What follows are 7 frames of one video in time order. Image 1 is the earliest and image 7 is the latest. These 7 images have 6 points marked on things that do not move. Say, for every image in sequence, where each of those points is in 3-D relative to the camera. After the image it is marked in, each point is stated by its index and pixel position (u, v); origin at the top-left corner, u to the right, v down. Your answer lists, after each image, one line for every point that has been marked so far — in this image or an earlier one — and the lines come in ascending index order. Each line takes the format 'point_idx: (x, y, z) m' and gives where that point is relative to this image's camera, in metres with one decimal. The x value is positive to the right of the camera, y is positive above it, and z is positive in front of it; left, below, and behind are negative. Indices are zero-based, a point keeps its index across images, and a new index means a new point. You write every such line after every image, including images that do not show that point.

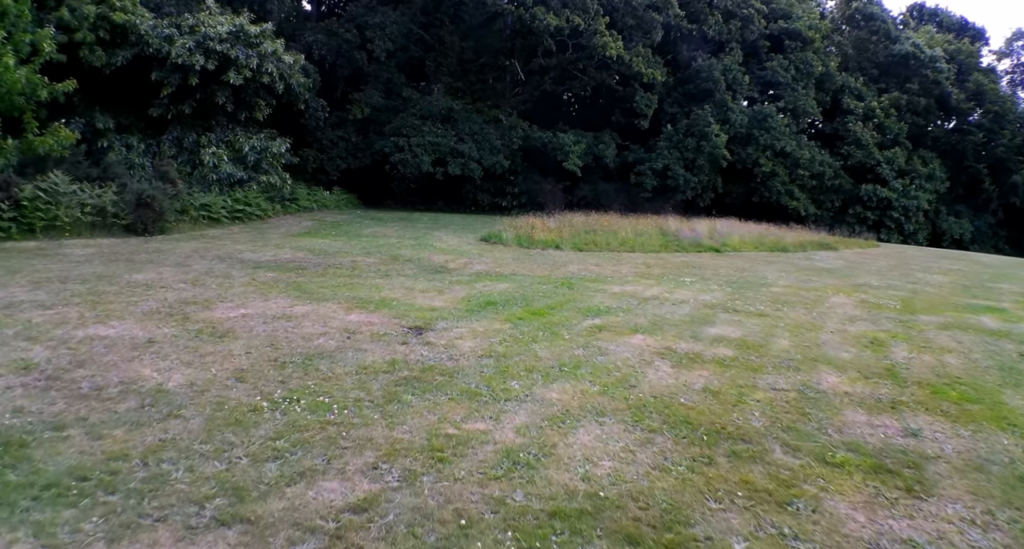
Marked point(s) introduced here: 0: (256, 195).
0: (-5.5, +1.7, +14.2) m
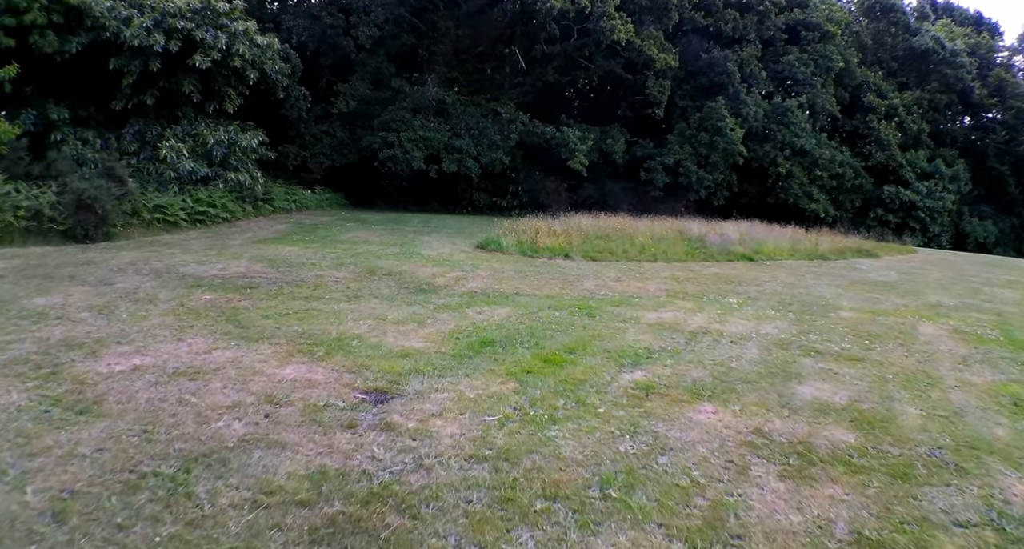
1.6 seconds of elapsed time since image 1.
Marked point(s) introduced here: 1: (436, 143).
0: (-5.5, +1.5, +12.5) m
1: (-2.0, +3.5, +17.9) m
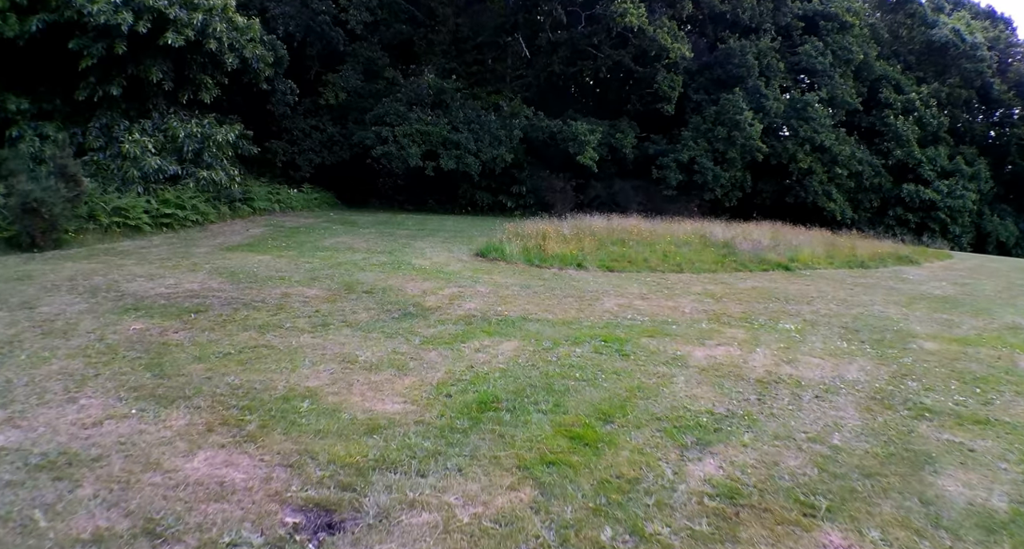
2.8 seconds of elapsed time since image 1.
0: (-5.4, +1.3, +11.3) m
1: (-1.9, +3.4, +16.6) m
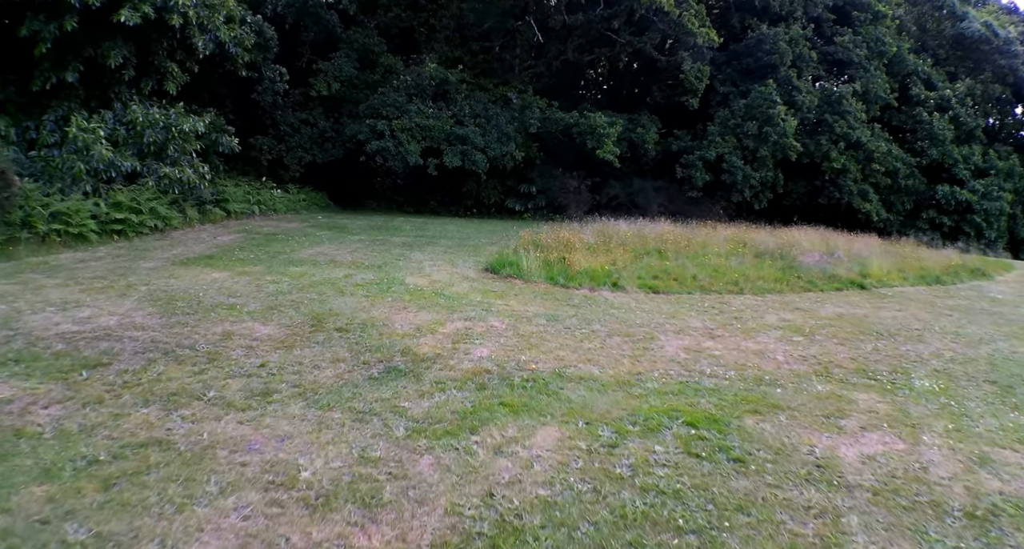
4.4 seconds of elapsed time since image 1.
0: (-5.2, +1.1, +9.7) m
1: (-1.7, +3.2, +15.0) m
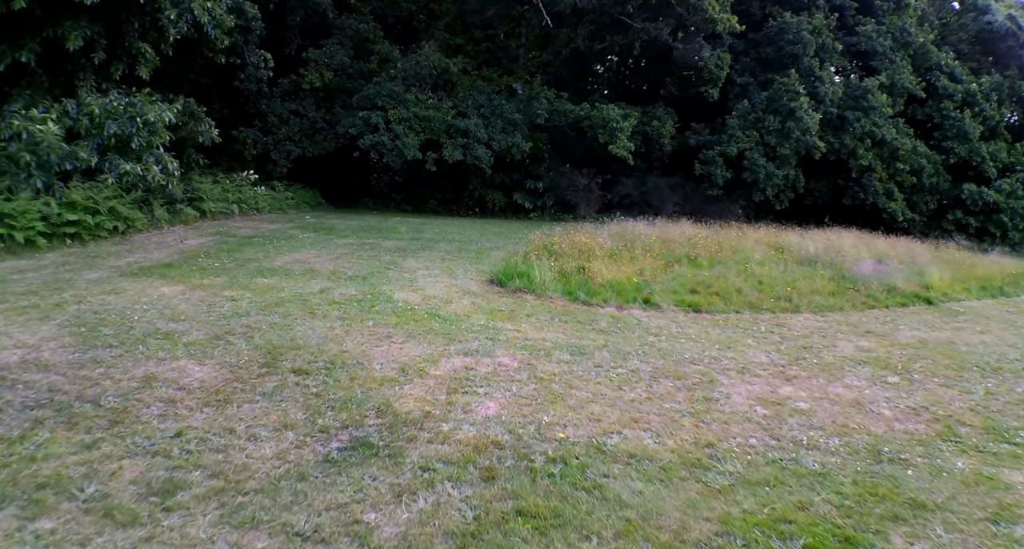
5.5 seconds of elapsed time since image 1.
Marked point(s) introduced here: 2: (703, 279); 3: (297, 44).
0: (-5.1, +1.0, +8.6) m
1: (-1.6, +3.1, +13.9) m
2: (+1.8, 0.0, +6.2) m
3: (-4.8, +5.1, +14.8) m
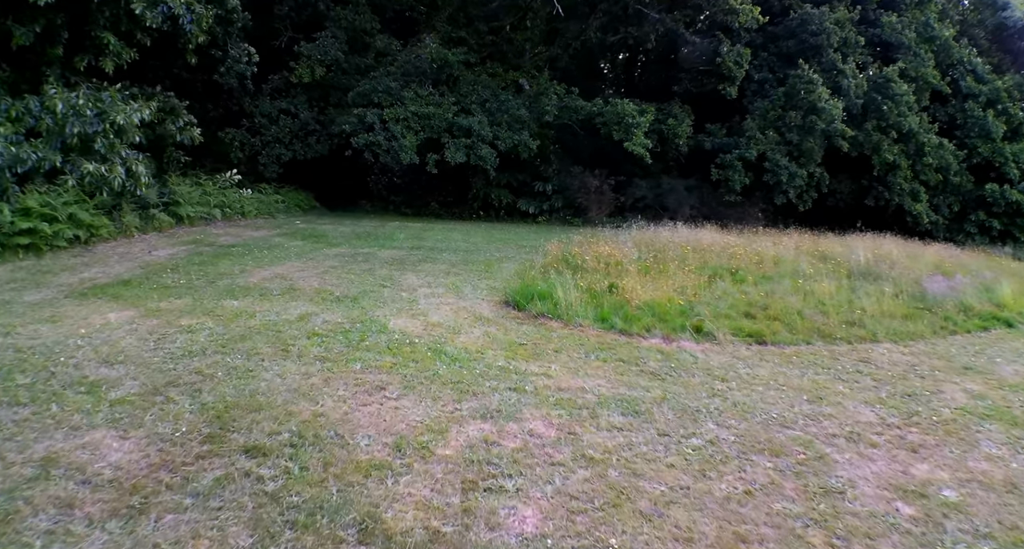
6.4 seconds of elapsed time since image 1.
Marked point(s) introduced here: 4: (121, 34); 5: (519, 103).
0: (-5.0, +0.9, +7.6) m
1: (-1.5, +2.9, +12.9) m
2: (+1.9, -0.2, +5.3) m
3: (-4.7, +4.9, +13.9) m
4: (-5.6, +3.4, +9.5) m
5: (+0.1, +3.5, +13.6) m
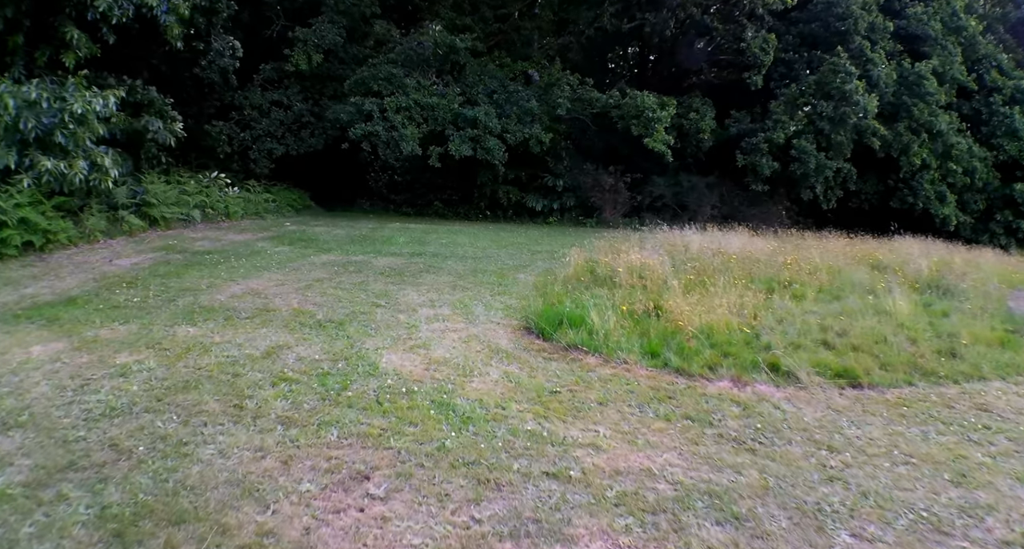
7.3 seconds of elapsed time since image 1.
0: (-4.8, +0.8, +6.7) m
1: (-1.3, +2.8, +12.0) m
2: (+2.1, -0.3, +4.4) m
3: (-4.5, +4.8, +13.0) m
4: (-5.4, +3.3, +8.5) m
5: (+0.3, +3.4, +12.7) m
